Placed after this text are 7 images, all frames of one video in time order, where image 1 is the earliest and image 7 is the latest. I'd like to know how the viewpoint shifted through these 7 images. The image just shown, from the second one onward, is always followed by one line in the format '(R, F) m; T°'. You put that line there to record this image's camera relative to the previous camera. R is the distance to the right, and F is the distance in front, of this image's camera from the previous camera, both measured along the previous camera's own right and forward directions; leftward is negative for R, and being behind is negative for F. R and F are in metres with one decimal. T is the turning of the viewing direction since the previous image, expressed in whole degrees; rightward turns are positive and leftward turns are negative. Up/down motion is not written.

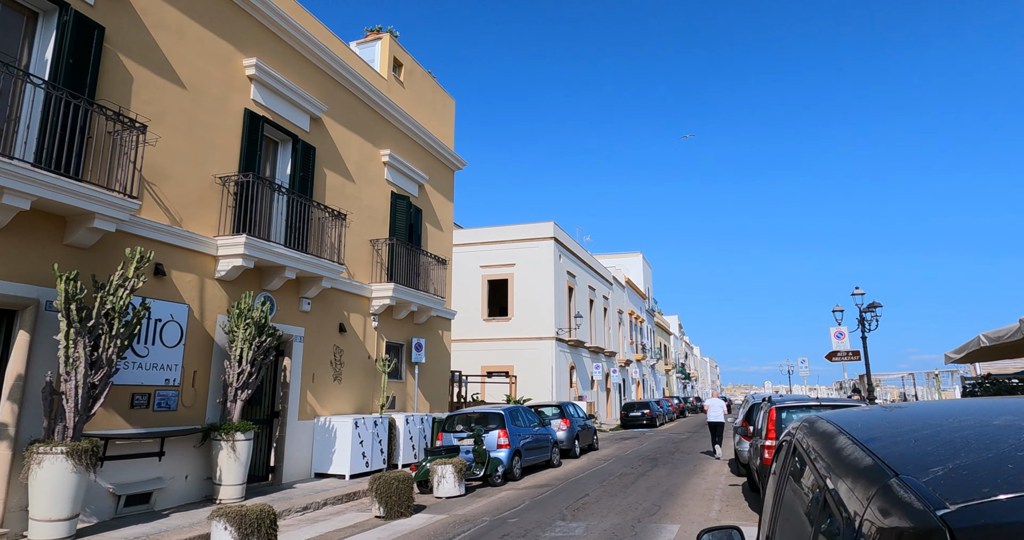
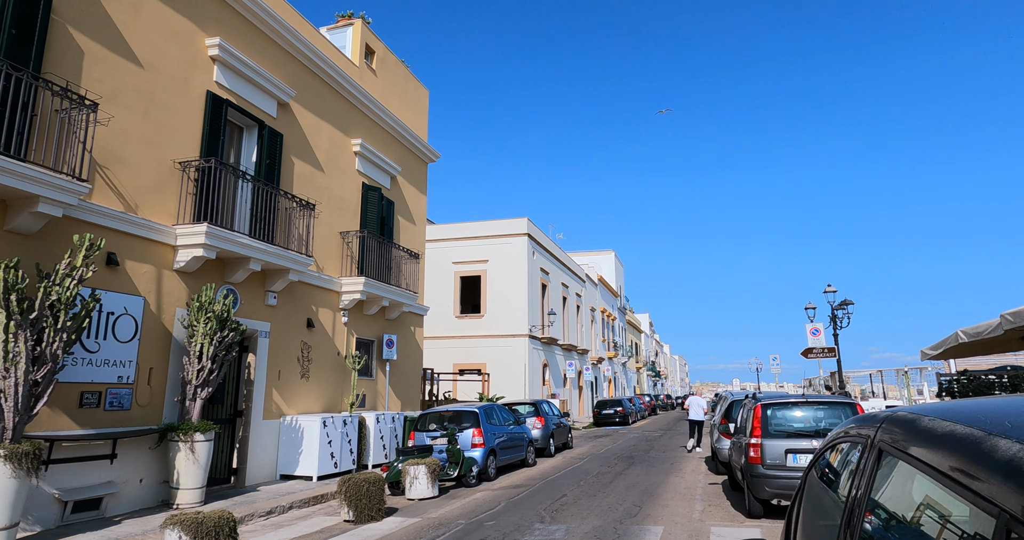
(-0.1, +0.4) m; +3°
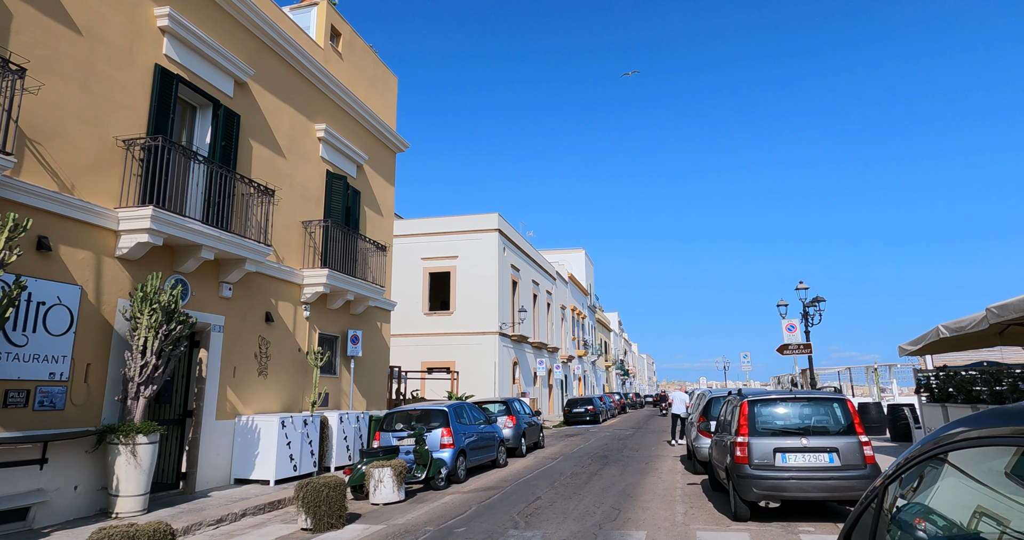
(-0.1, +0.6) m; +3°
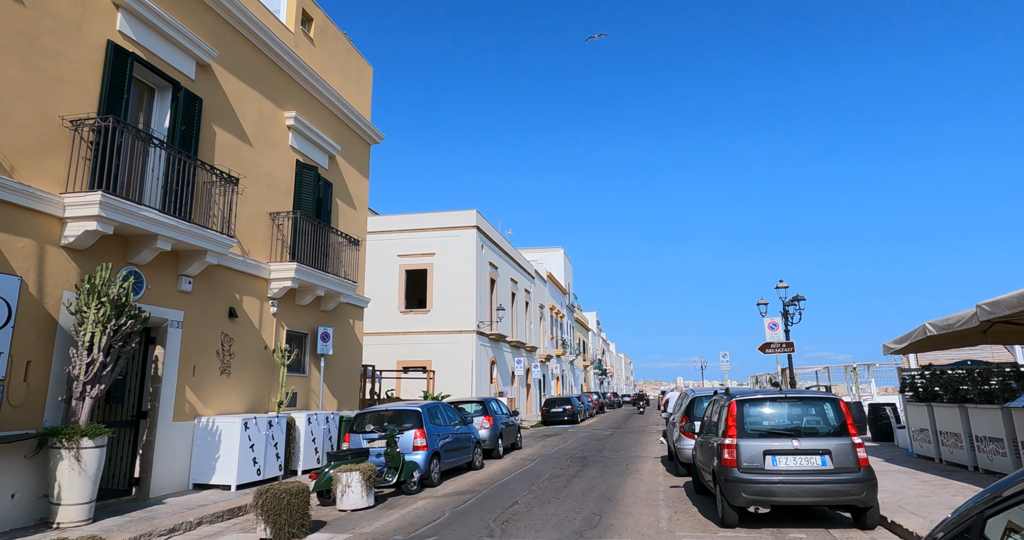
(0.0, +0.5) m; +2°
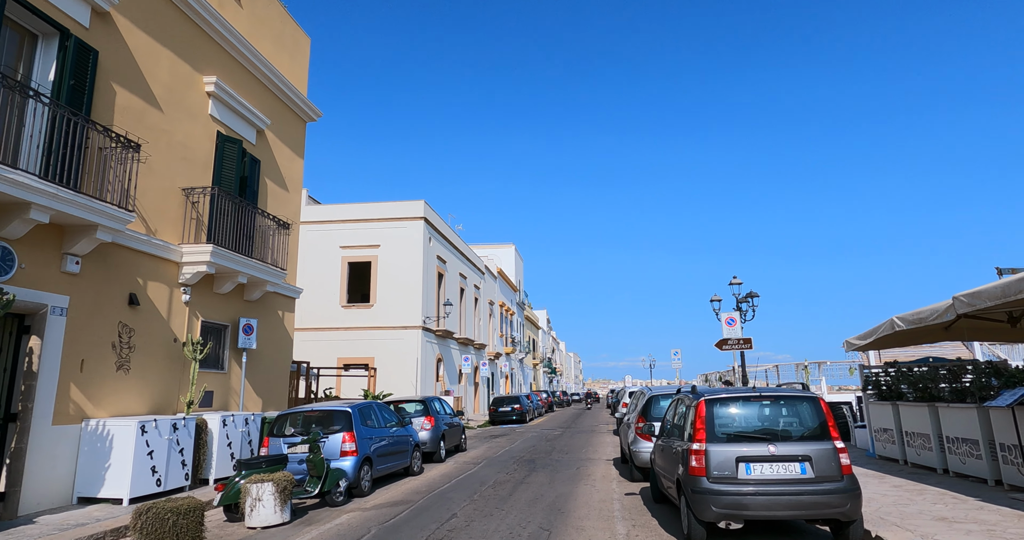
(+0.1, +1.1) m; +4°
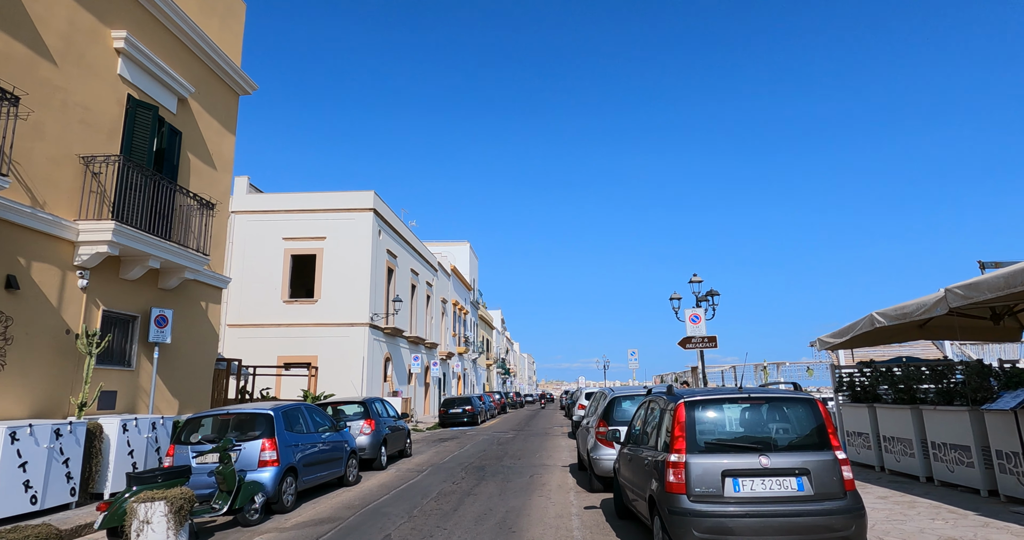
(+0.1, +1.1) m; +4°
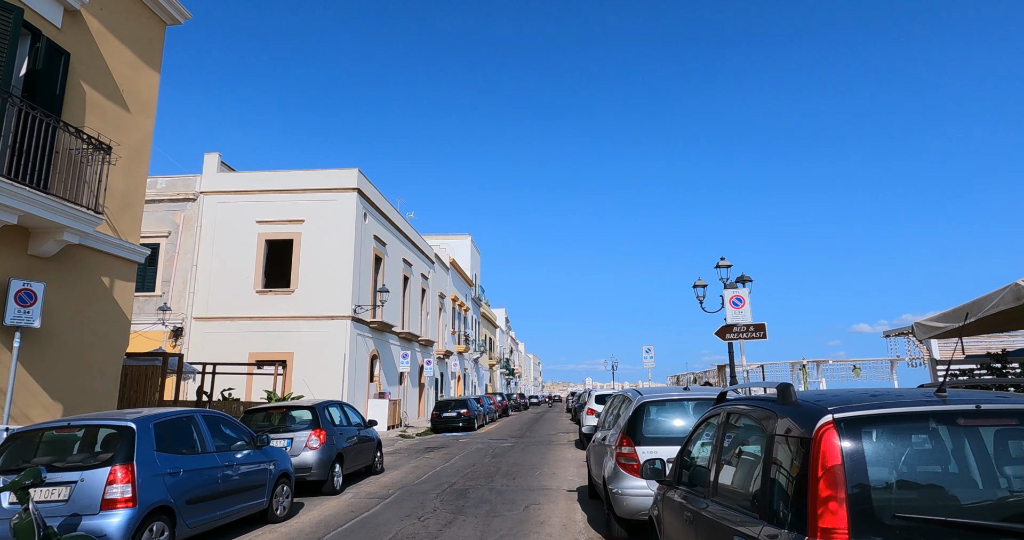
(+0.2, +3.0) m; -1°
